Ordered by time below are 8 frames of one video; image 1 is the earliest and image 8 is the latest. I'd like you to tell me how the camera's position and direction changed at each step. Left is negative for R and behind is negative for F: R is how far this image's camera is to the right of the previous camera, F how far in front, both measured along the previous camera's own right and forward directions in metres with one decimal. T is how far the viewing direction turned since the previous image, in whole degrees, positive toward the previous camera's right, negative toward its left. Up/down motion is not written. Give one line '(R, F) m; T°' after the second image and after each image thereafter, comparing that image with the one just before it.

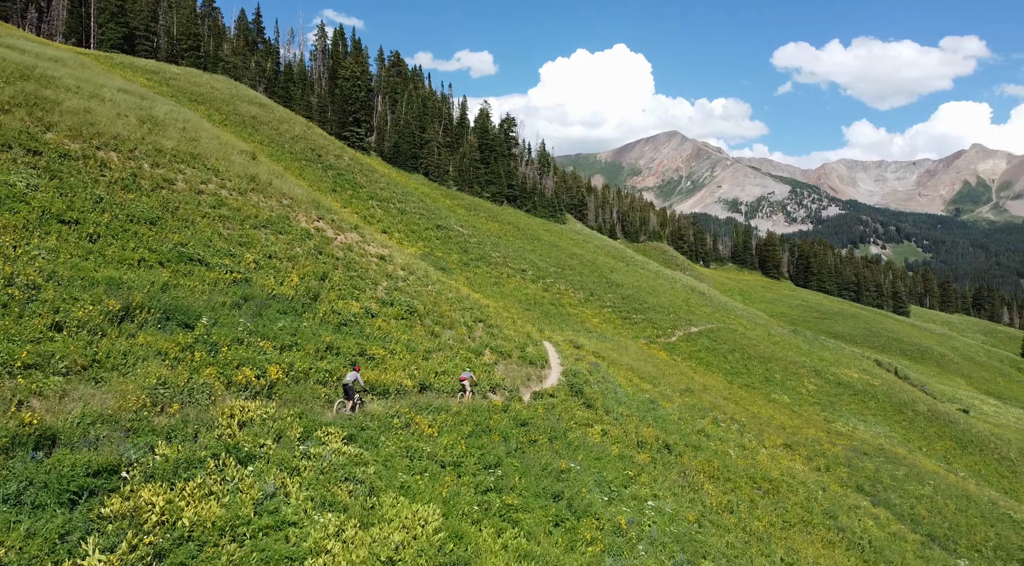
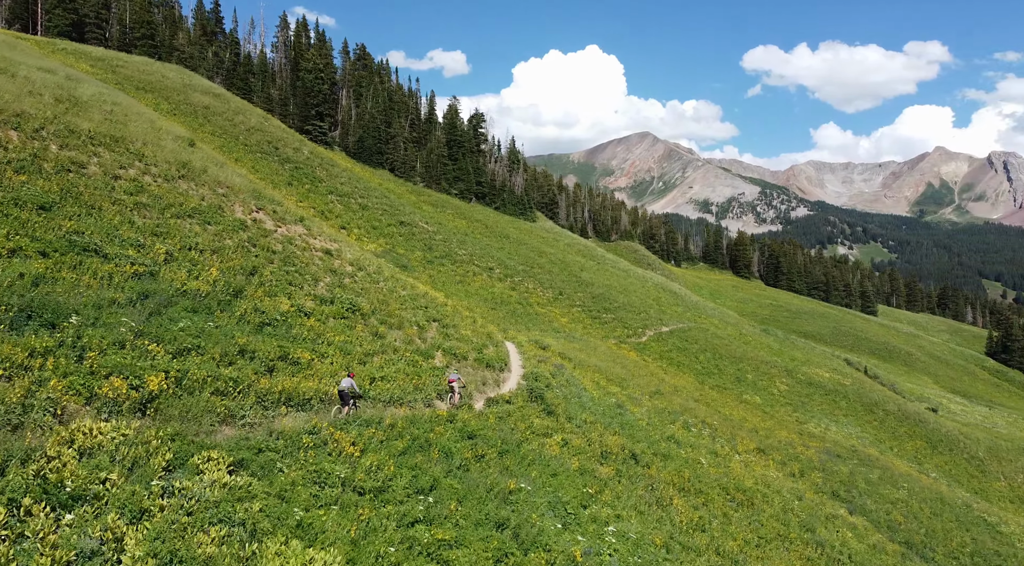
(+0.6, +1.9) m; +2°
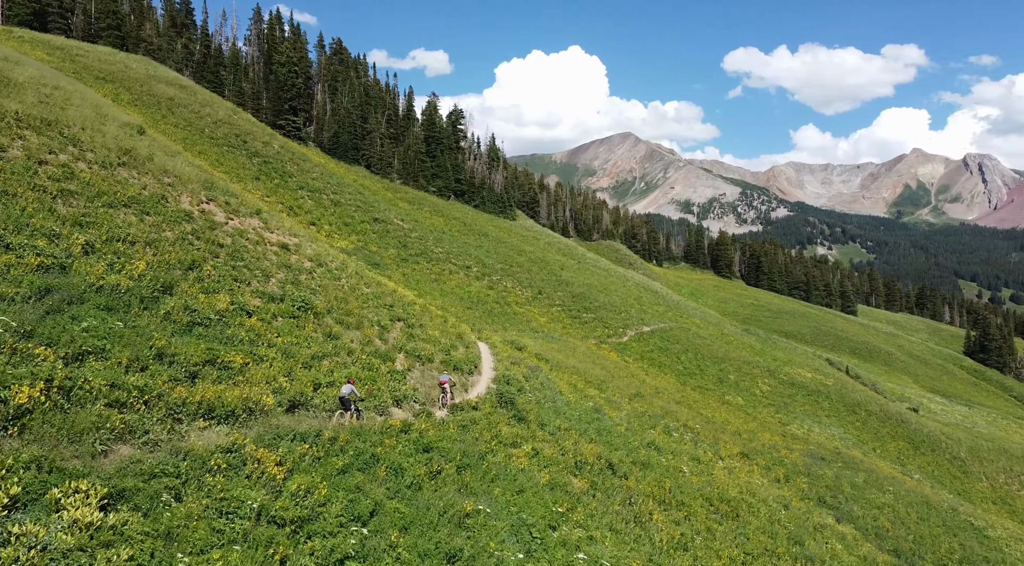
(+0.4, +1.6) m; +1°
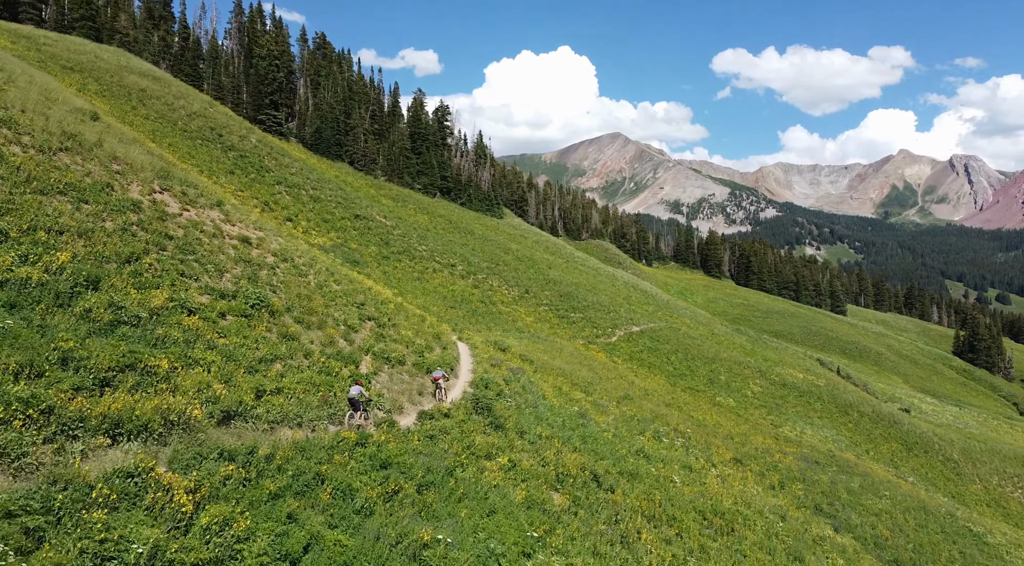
(+0.4, +1.6) m; +1°
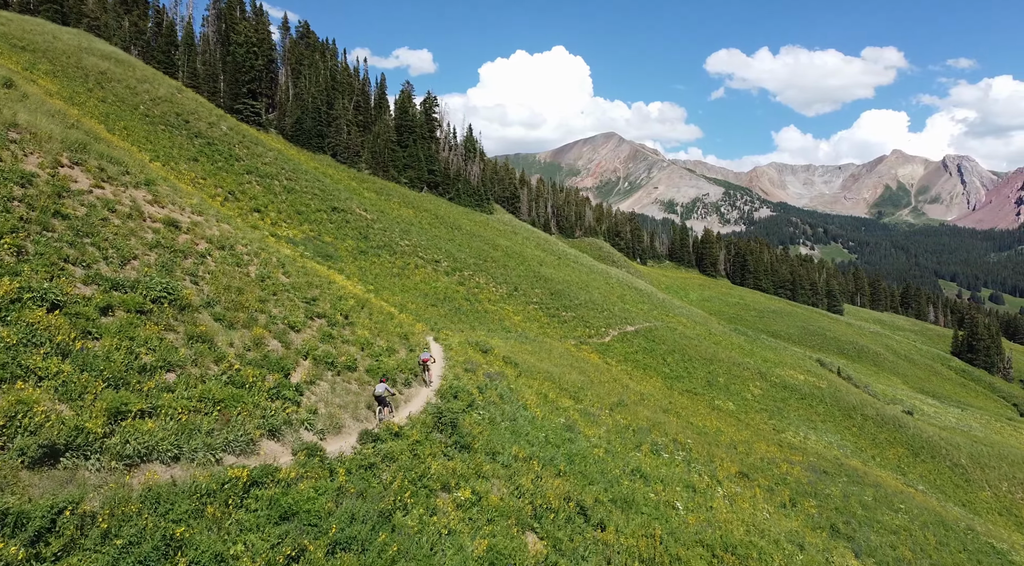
(+0.6, +3.2) m; 0°
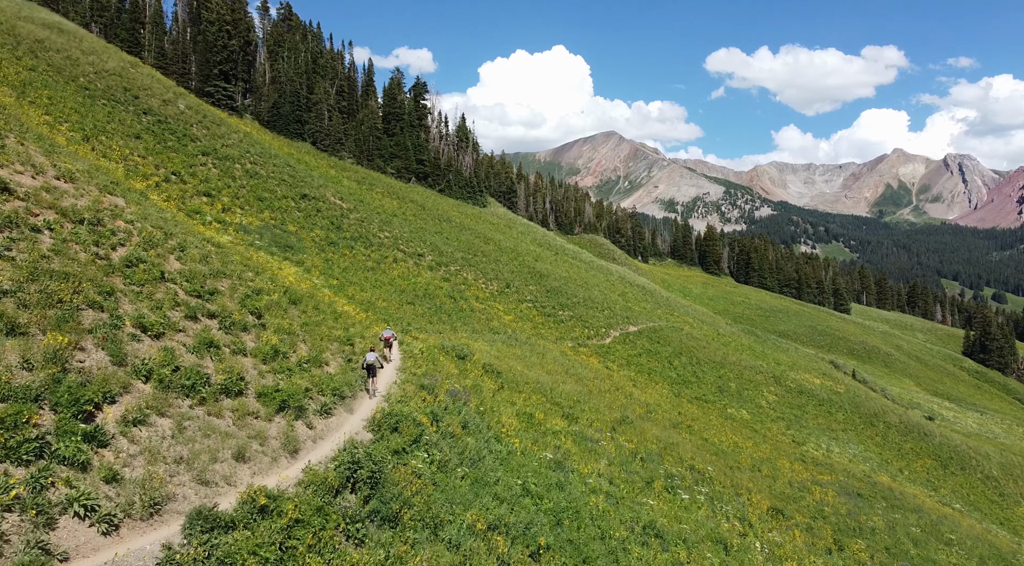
(+0.7, +5.3) m; 0°
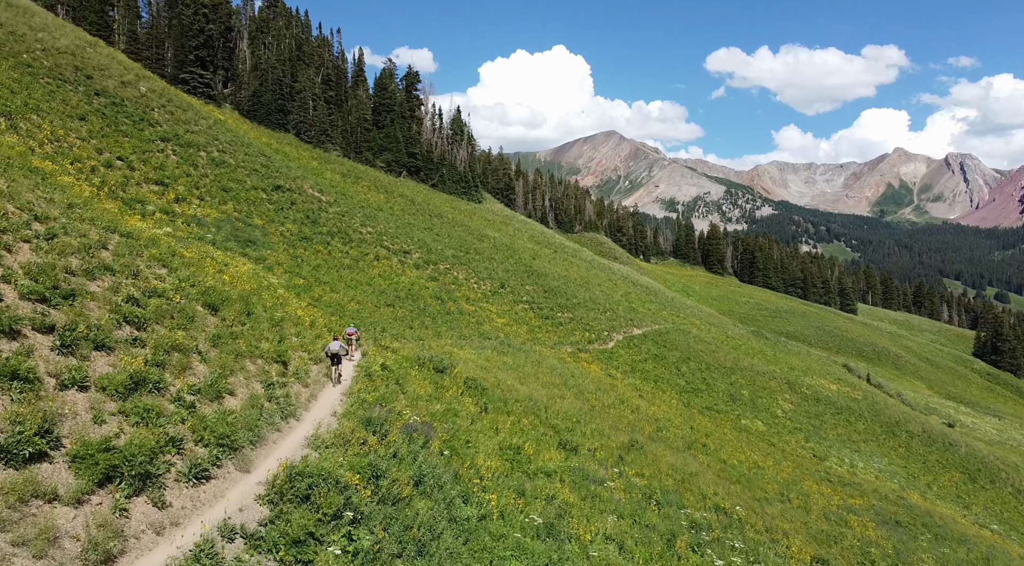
(+0.4, +4.1) m; 0°
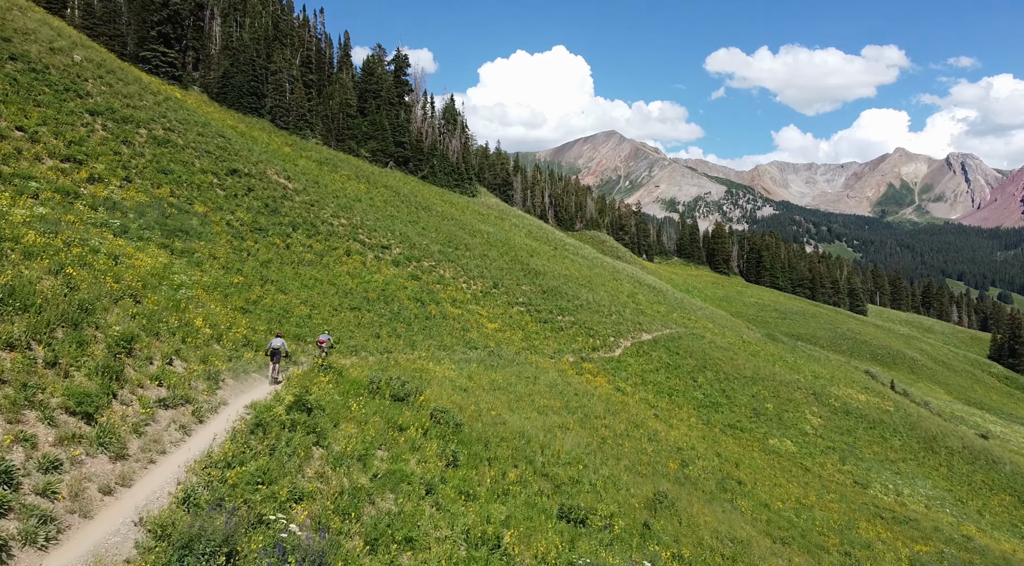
(+0.4, +5.8) m; 0°
